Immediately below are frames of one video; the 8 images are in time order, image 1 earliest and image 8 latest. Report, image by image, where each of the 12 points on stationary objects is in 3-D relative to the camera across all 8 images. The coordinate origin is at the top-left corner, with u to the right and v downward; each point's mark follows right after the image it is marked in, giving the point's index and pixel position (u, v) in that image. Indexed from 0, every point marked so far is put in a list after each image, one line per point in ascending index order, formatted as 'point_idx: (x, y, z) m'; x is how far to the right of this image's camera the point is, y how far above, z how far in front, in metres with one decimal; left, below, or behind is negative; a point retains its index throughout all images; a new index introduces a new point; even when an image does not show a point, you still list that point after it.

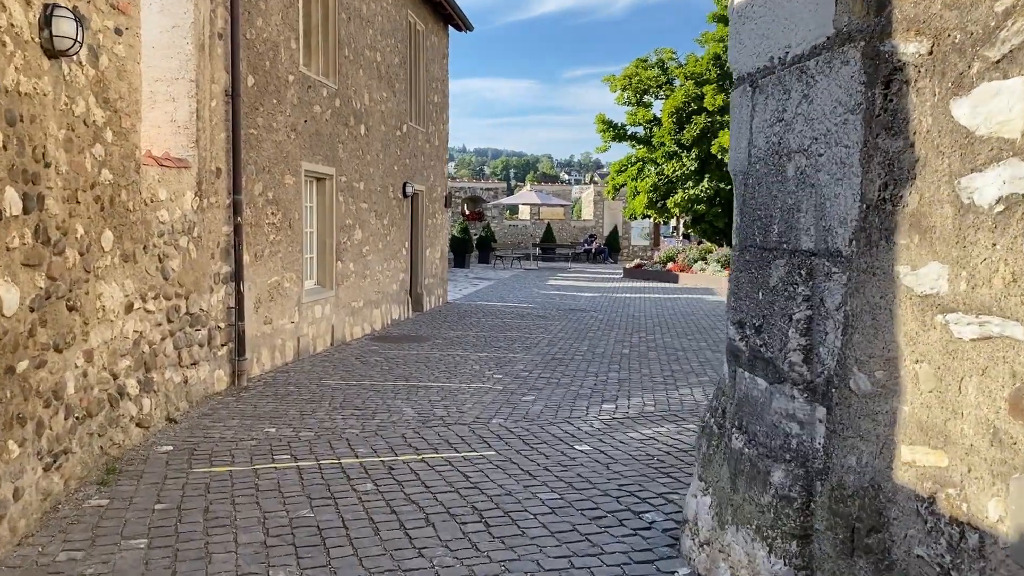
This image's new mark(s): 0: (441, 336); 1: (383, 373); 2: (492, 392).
0: (-0.9, -0.6, +10.9) m
1: (-1.2, -0.8, +7.8) m
2: (-0.2, -0.8, +6.8) m
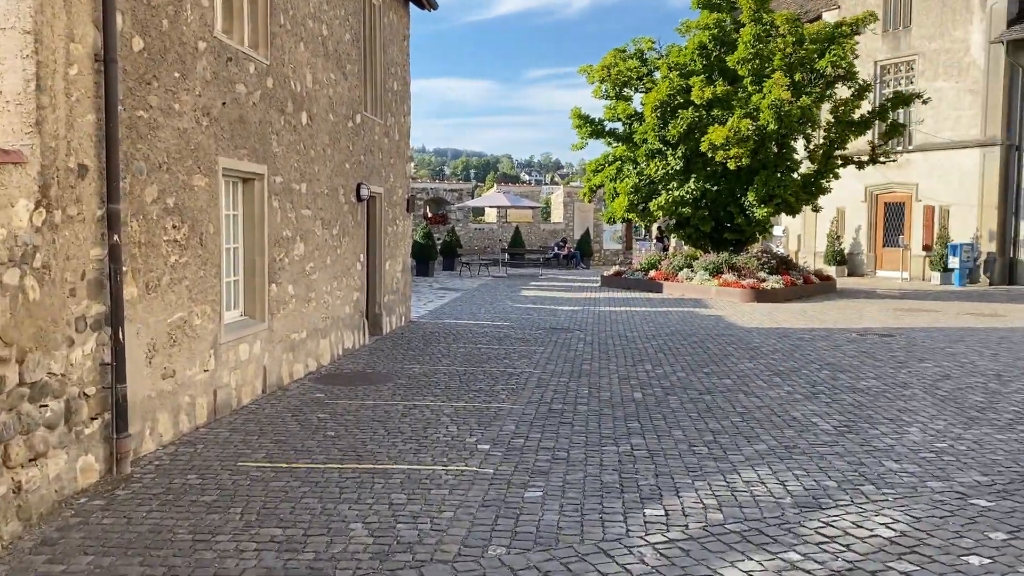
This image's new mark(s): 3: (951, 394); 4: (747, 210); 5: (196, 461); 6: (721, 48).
0: (-1.1, -0.9, +8.9) m
1: (-1.2, -1.0, +5.8) m
2: (-0.2, -1.1, +4.8) m
3: (+3.9, -0.9, +7.7) m
4: (+5.2, +1.7, +19.4) m
5: (-1.9, -1.1, +5.3) m
6: (+4.7, +5.4, +19.6) m
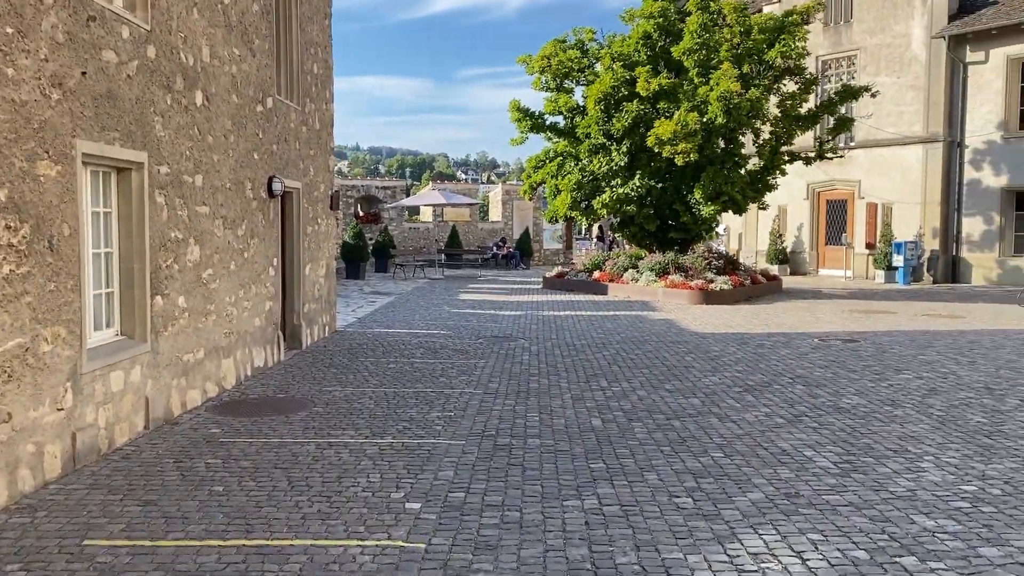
0: (-1.7, -1.0, +7.6) m
1: (-1.5, -1.1, +4.5) m
2: (-0.4, -1.1, +3.6) m
3: (+3.4, -1.0, +6.8) m
4: (+3.8, +1.7, +18.6) m
5: (-2.2, -1.1, +4.0) m
6: (+3.3, +5.3, +18.7) m
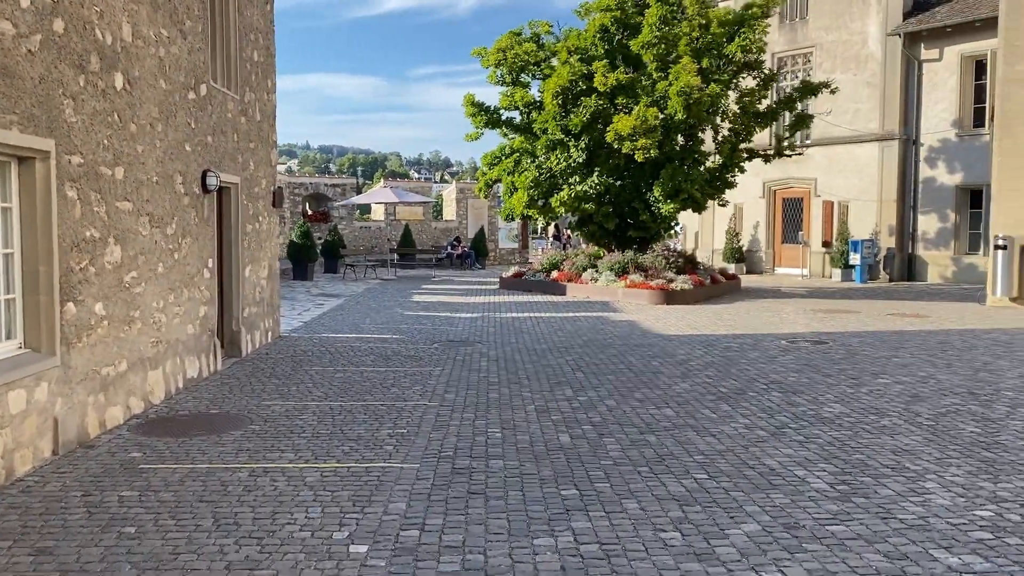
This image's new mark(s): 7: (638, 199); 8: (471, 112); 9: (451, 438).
0: (-2.0, -1.0, +6.9) m
1: (-1.7, -1.1, +3.8) m
2: (-0.6, -1.2, +3.0) m
3: (+3.1, -1.0, +6.4) m
4: (+2.9, +1.7, +18.2) m
5: (-2.4, -1.2, +3.3) m
6: (+2.3, +5.3, +18.3) m
7: (+2.6, +1.9, +18.3) m
8: (-0.9, +3.8, +18.7) m
9: (-0.4, -1.0, +6.0) m
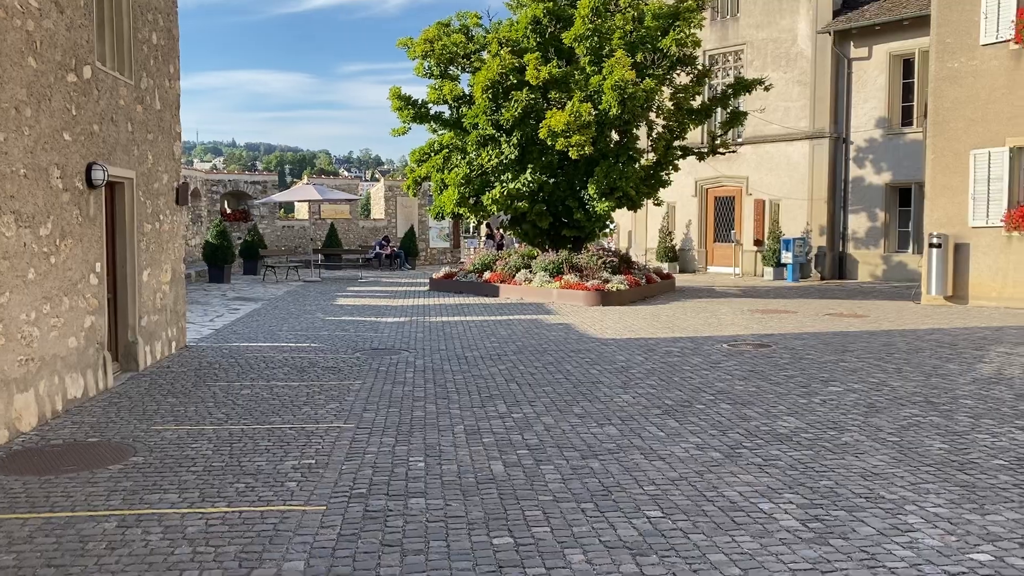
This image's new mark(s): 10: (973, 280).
0: (-2.5, -1.1, +6.0) m
1: (-2.0, -1.2, +2.9) m
2: (-0.8, -1.2, +2.2) m
3: (+2.6, -1.0, +5.9) m
4: (+1.5, +1.7, +17.6) m
5: (-2.6, -1.3, +2.4) m
6: (+0.9, +5.3, +17.6) m
7: (+1.2, +1.8, +17.7) m
8: (-2.3, +3.7, +17.8) m
9: (-0.9, -1.1, +5.2) m
10: (+8.0, +0.1, +15.3) m
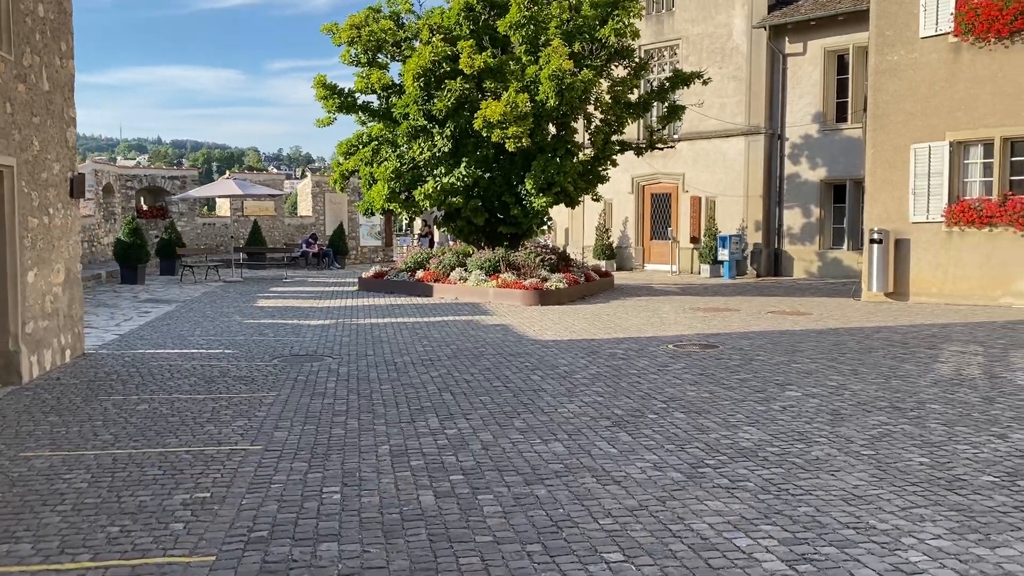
0: (-2.9, -1.1, +5.0) m
1: (-2.2, -1.2, +2.0) m
2: (-0.9, -1.2, +1.4) m
3: (+2.2, -1.0, +5.3) m
4: (+0.2, +1.7, +16.9) m
5: (-2.7, -1.3, +1.4) m
6: (-0.4, +5.3, +16.9) m
7: (-0.1, +1.9, +17.0) m
8: (-3.6, +3.7, +16.9) m
9: (-1.2, -1.1, +4.4) m
10: (+6.9, +0.2, +15.1) m
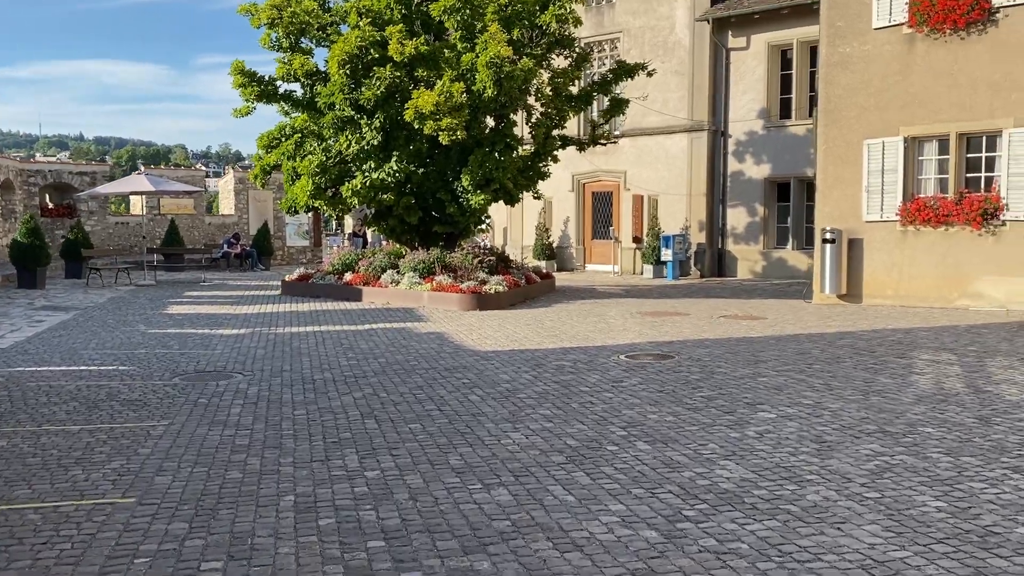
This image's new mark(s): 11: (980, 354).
0: (-3.2, -1.2, +3.8) m
1: (-2.2, -1.3, +0.9) m
2: (-0.9, -1.3, +0.3) m
3: (+1.9, -1.0, +4.4) m
4: (-1.0, +1.7, +15.9) m
5: (-2.8, -1.4, +0.2) m
6: (-1.6, +5.3, +15.8) m
7: (-1.2, +1.8, +15.9) m
8: (-4.8, +3.6, +15.6) m
9: (-1.5, -1.1, +3.3) m
10: (+5.9, +0.2, +14.5) m
11: (+4.8, -0.7, +9.1) m
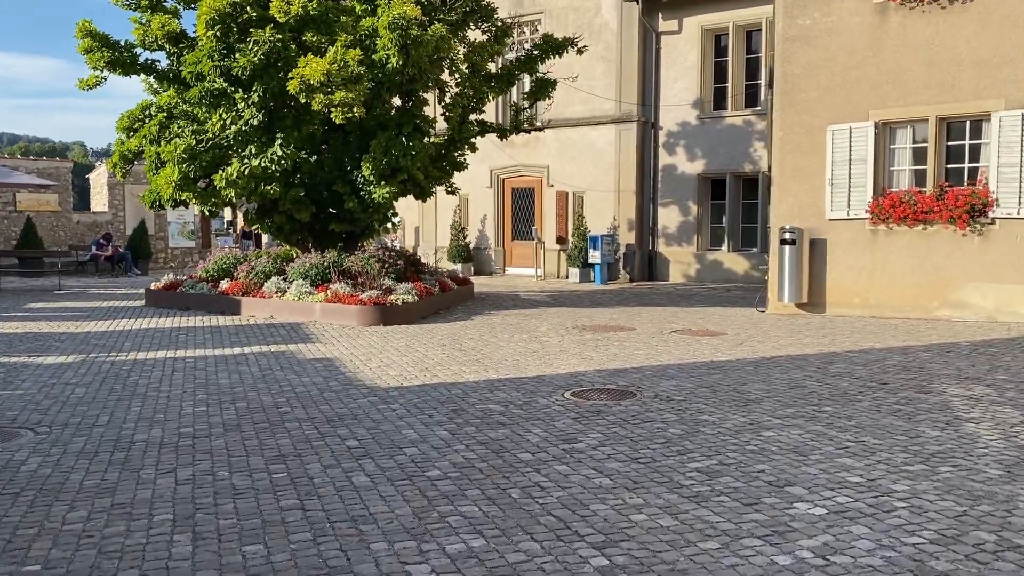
0: (-3.3, -1.3, +1.1) m
1: (-2.1, -1.4, -1.8) m
2: (-0.8, -1.4, -2.2) m
3: (+1.6, -1.2, +2.2) m
4: (-2.3, +1.5, +13.3) m
5: (-2.6, -1.5, -2.5) m
6: (-3.0, +5.1, +13.2) m
7: (-2.6, +1.6, +13.3) m
8: (-6.1, +3.5, +12.6) m
9: (-1.6, -1.3, +0.7) m
10: (+4.6, +0.1, +12.6) m
11: (+4.1, -0.8, +7.1) m
